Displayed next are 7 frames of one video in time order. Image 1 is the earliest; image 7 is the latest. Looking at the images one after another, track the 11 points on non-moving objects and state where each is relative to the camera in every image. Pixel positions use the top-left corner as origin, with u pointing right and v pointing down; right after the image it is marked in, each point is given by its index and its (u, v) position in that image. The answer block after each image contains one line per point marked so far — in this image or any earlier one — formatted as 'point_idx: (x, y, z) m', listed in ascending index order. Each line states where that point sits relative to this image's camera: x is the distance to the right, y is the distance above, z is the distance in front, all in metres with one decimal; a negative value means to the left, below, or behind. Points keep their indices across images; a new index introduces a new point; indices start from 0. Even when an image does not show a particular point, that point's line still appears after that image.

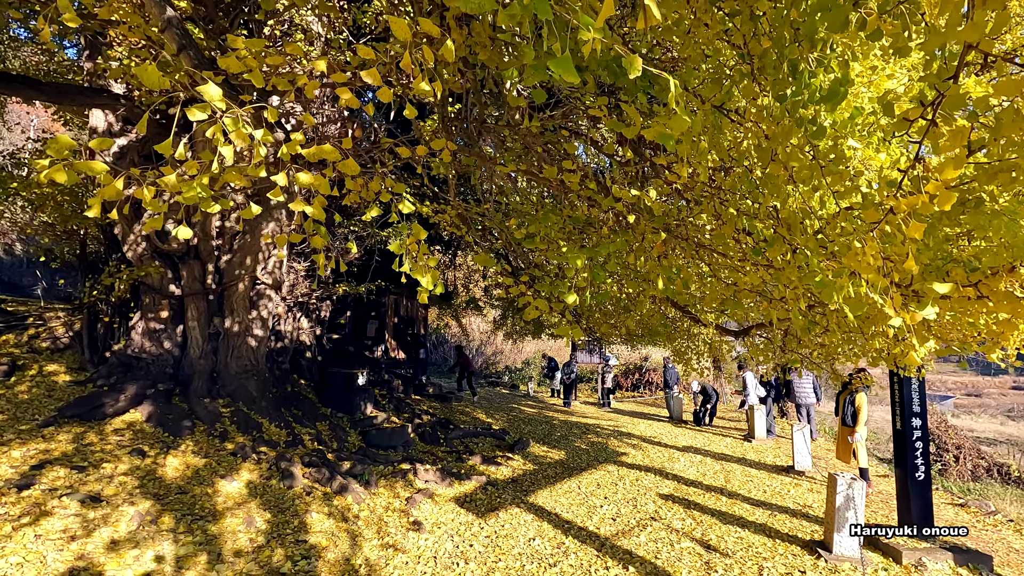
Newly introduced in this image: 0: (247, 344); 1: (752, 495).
0: (-3.7, -0.8, +7.5) m
1: (+3.1, -2.7, +6.9) m
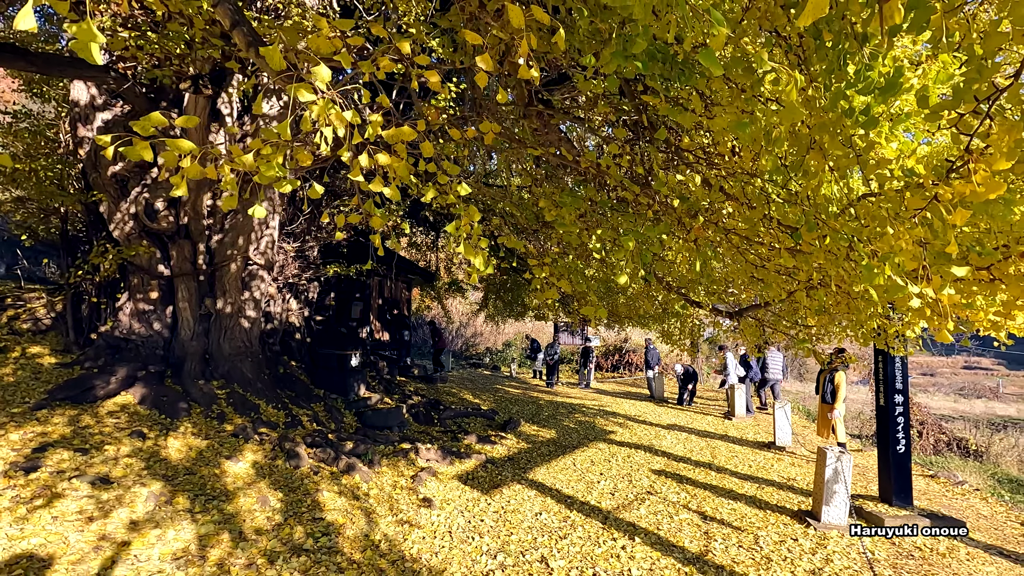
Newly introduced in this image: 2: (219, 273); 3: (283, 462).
0: (-3.8, -0.5, +7.4) m
1: (+3.1, -2.5, +7.2) m
2: (-3.9, +0.2, +7.2) m
3: (-2.2, -1.7, +5.1) m
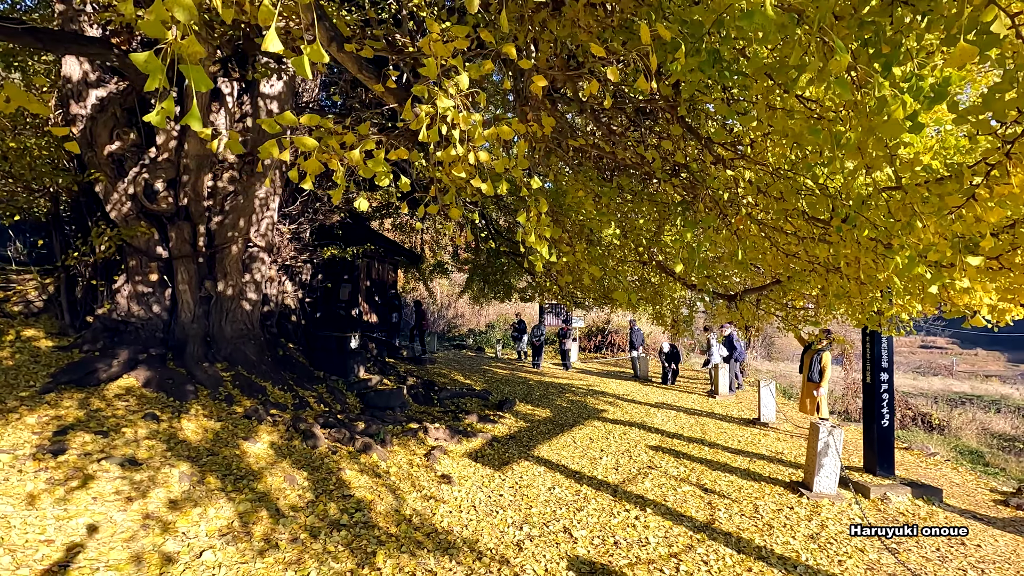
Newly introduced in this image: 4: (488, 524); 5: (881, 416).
0: (-3.7, -0.3, +7.3) m
1: (+3.1, -2.2, +7.6) m
2: (-3.9, +0.4, +7.1) m
3: (-2.1, -1.5, +5.2) m
4: (-0.2, -1.8, +4.0) m
5: (+4.1, -1.4, +5.9) m
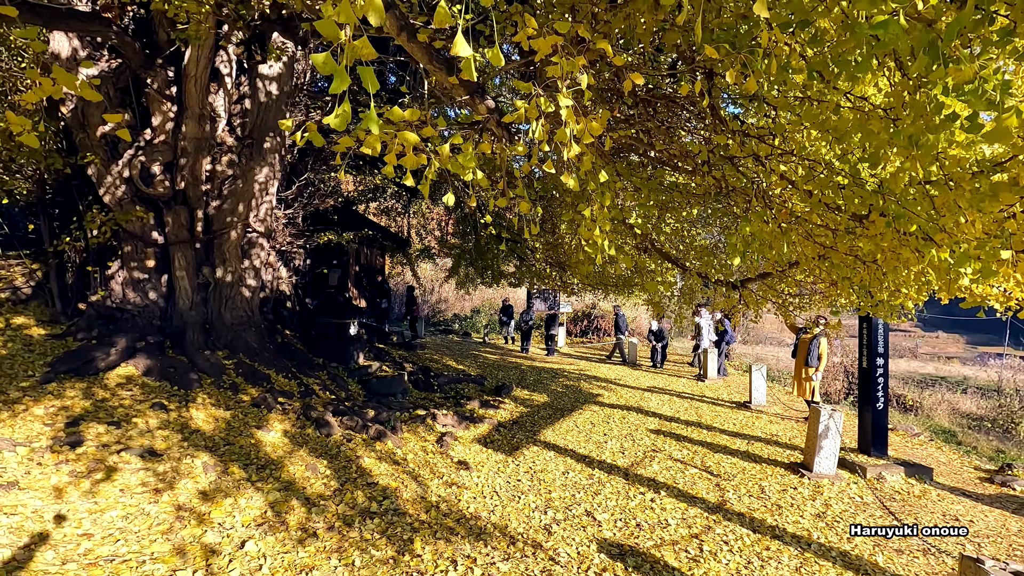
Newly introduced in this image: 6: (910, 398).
0: (-3.7, -0.1, +7.2) m
1: (+3.1, -2.0, +7.8) m
2: (-3.8, +0.6, +7.0) m
3: (-1.9, -1.4, +5.2) m
4: (0.0, -1.7, +4.1) m
5: (+4.2, -1.3, +6.2) m
6: (+10.2, -2.8, +13.7) m
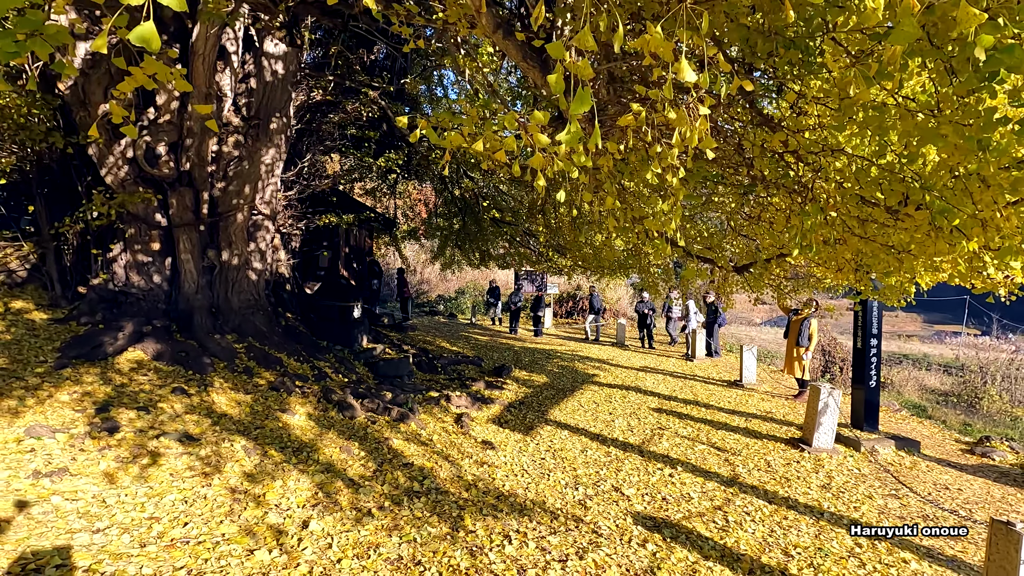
0: (-3.6, +0.1, +7.1) m
1: (+3.2, -1.8, +8.1) m
2: (-3.7, +0.8, +6.9) m
3: (-1.7, -1.2, +5.3) m
4: (+0.3, -1.6, +4.2) m
5: (+4.4, -1.1, +6.5) m
6: (+10.0, -2.3, +14.3) m
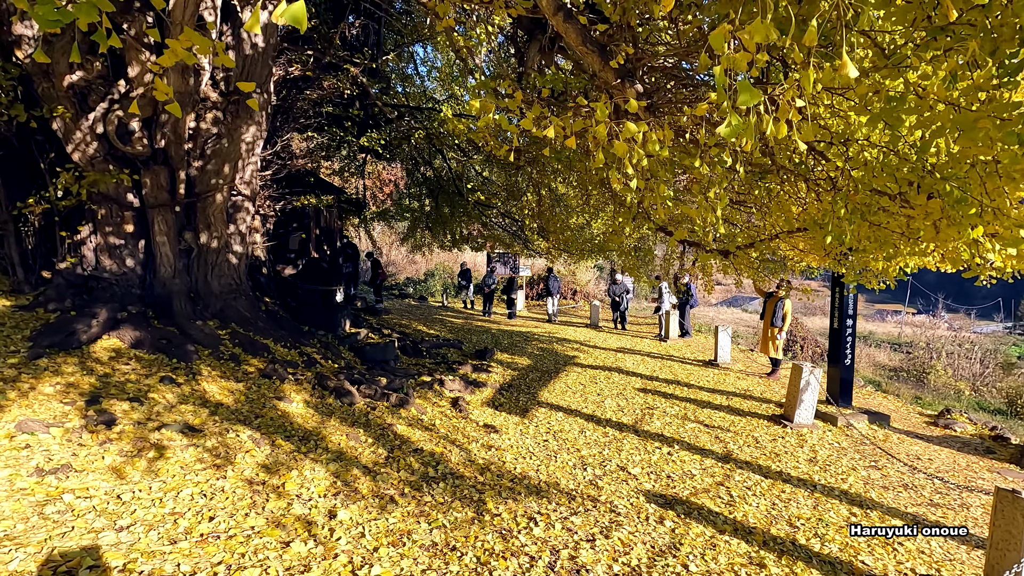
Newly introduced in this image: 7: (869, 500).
0: (-3.7, +0.3, +6.8) m
1: (+3.0, -1.5, +8.4) m
2: (-3.8, +1.0, +6.5) m
3: (-1.7, -1.1, +5.2) m
4: (+0.3, -1.4, +4.3) m
5: (+4.3, -0.9, +6.9) m
6: (+9.3, -1.8, +15.1) m
7: (+2.9, -1.7, +4.3) m
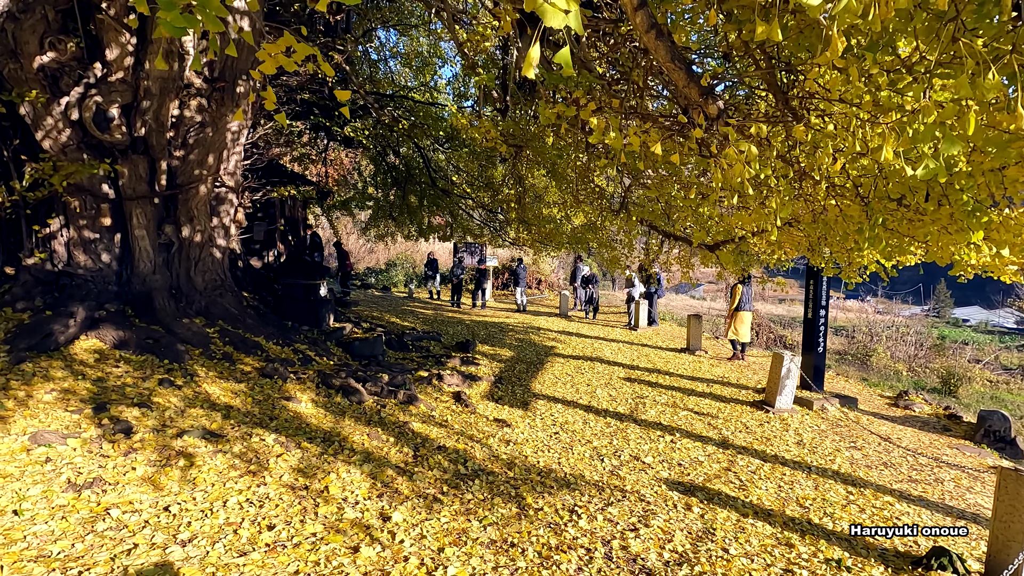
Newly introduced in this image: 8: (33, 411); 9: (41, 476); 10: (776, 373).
0: (-3.7, +0.4, +6.6) m
1: (+2.8, -1.4, +8.8) m
2: (-3.8, +1.1, +6.2) m
3: (-1.6, -1.1, +5.1) m
4: (+0.5, -1.4, +4.4) m
5: (+4.2, -0.8, +7.3) m
6: (+8.5, -1.5, +16.0) m
7: (+3.1, -1.7, +4.7) m
8: (-3.2, -0.8, +3.6) m
9: (-2.5, -1.0, +2.9) m
10: (+3.3, -1.1, +6.7) m
